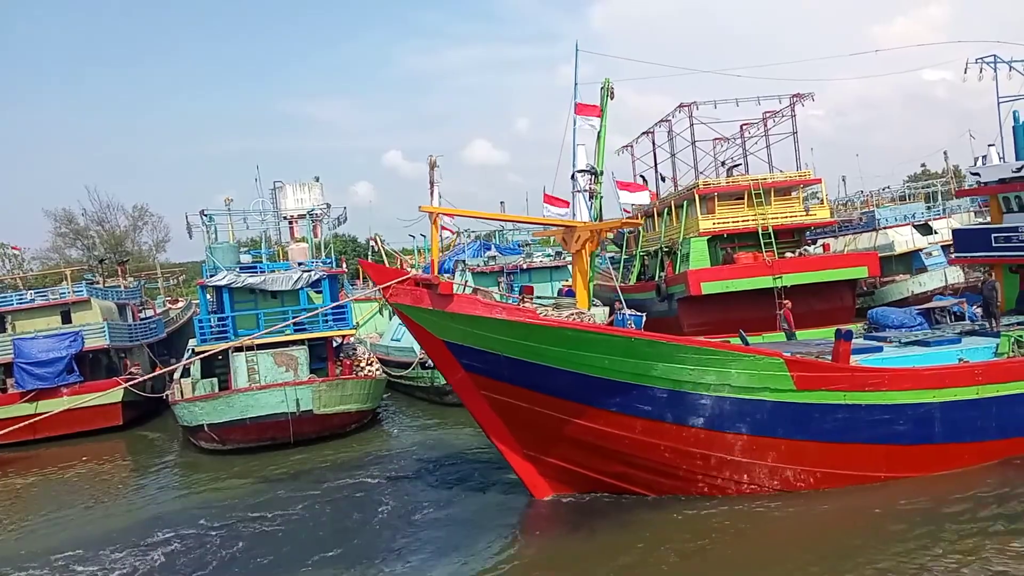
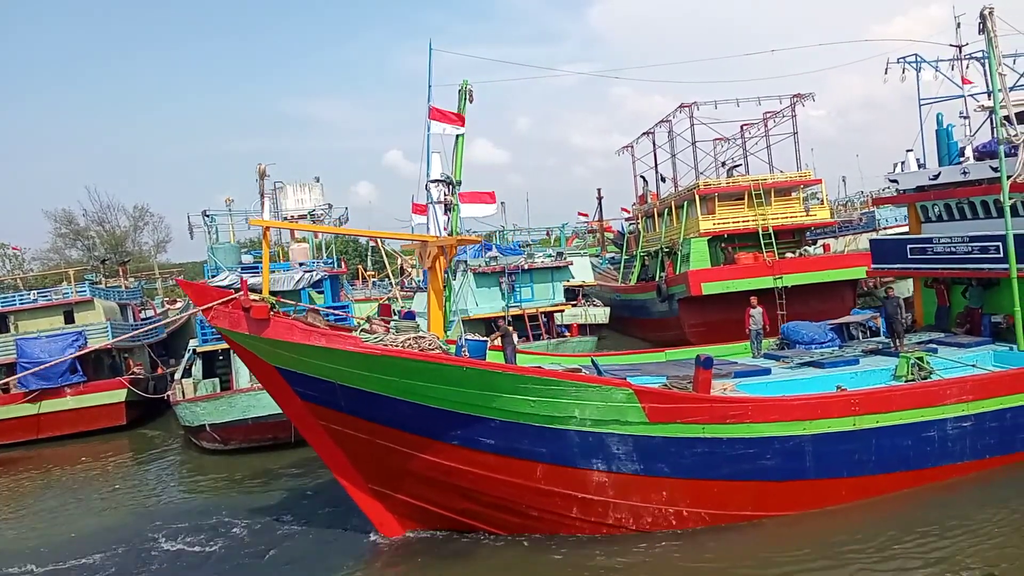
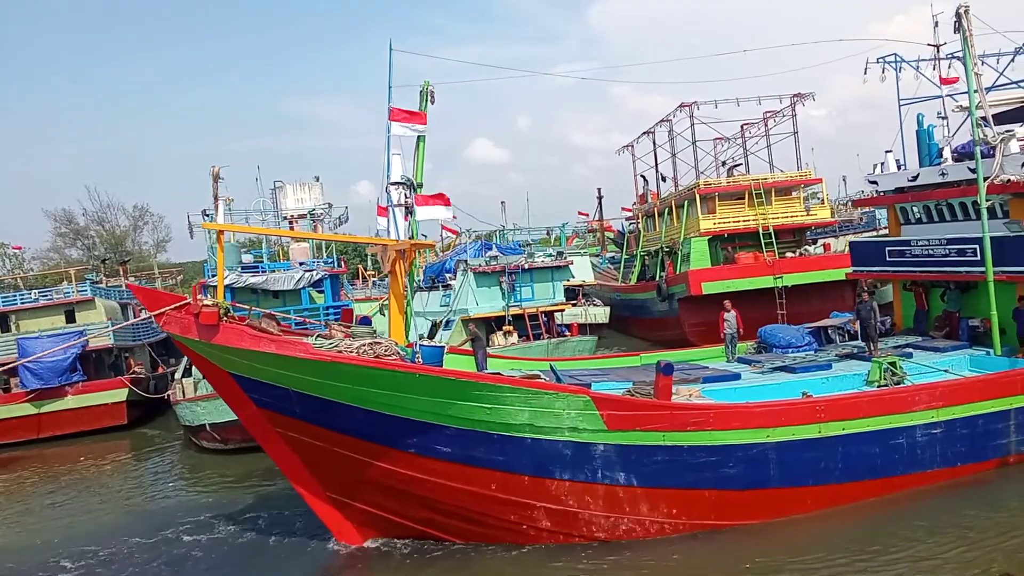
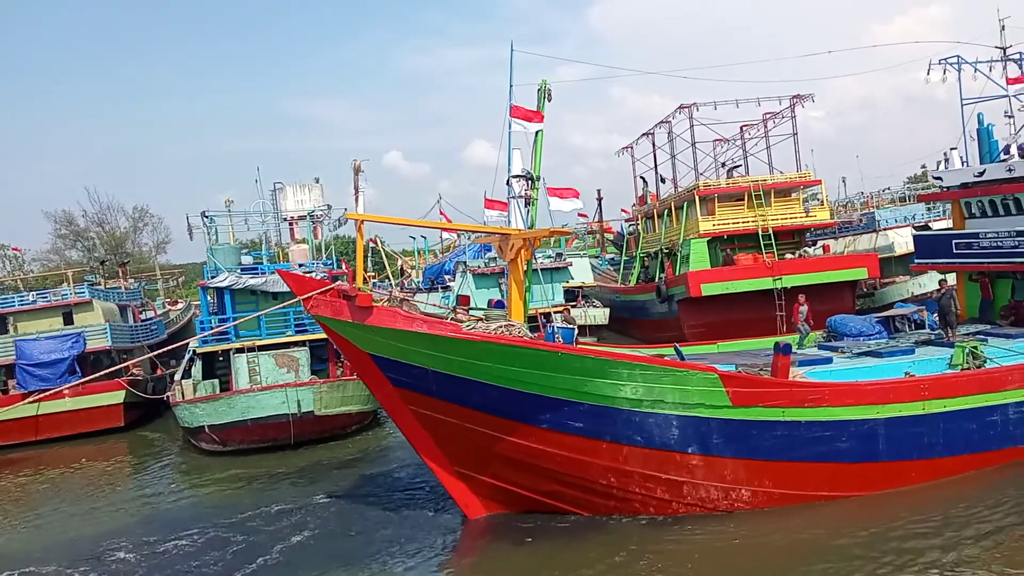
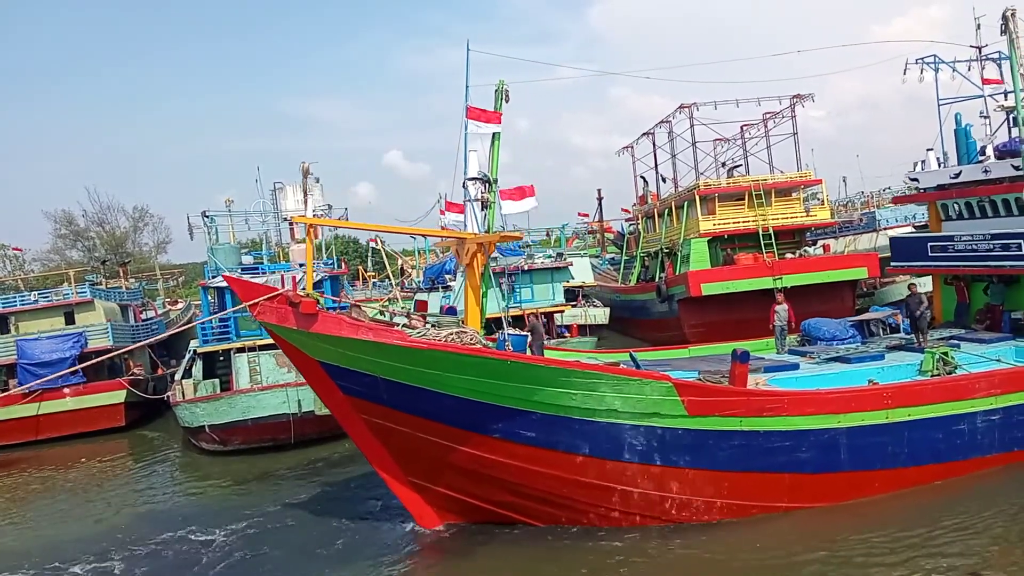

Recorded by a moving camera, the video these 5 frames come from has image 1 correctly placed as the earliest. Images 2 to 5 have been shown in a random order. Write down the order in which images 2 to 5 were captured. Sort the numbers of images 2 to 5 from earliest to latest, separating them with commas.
4, 5, 2, 3
